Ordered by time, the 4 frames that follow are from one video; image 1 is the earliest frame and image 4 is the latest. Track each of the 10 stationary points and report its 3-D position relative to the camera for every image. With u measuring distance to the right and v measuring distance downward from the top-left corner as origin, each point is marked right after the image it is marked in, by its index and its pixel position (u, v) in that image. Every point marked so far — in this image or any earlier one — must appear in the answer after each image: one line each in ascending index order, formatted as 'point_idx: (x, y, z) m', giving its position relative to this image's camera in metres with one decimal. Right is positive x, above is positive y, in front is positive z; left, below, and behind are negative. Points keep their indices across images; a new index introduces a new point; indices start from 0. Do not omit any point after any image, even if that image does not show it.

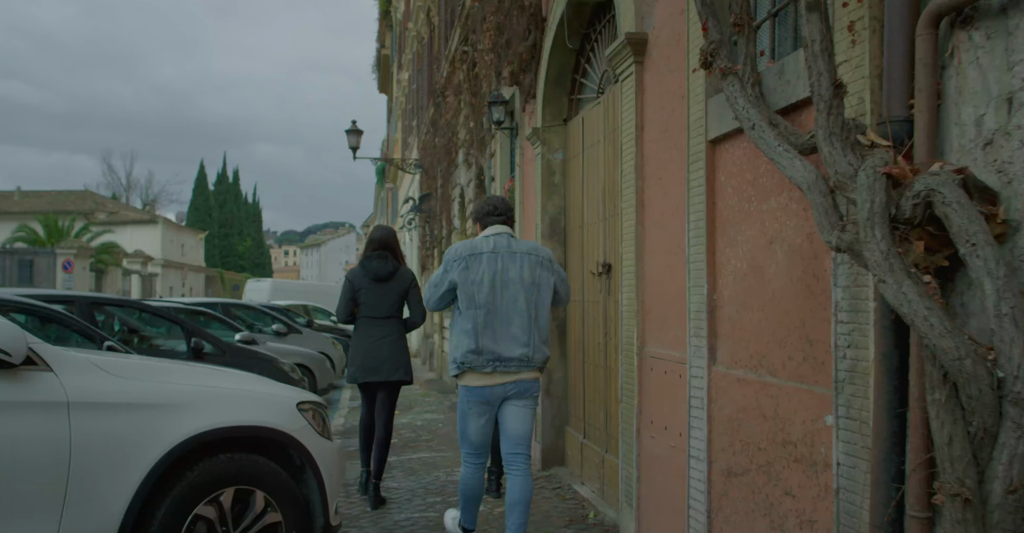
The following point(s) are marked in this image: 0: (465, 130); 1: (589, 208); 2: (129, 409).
0: (-0.6, +1.9, +11.0) m
1: (+0.6, +0.5, +6.1) m
2: (-1.6, -0.6, +3.3) m
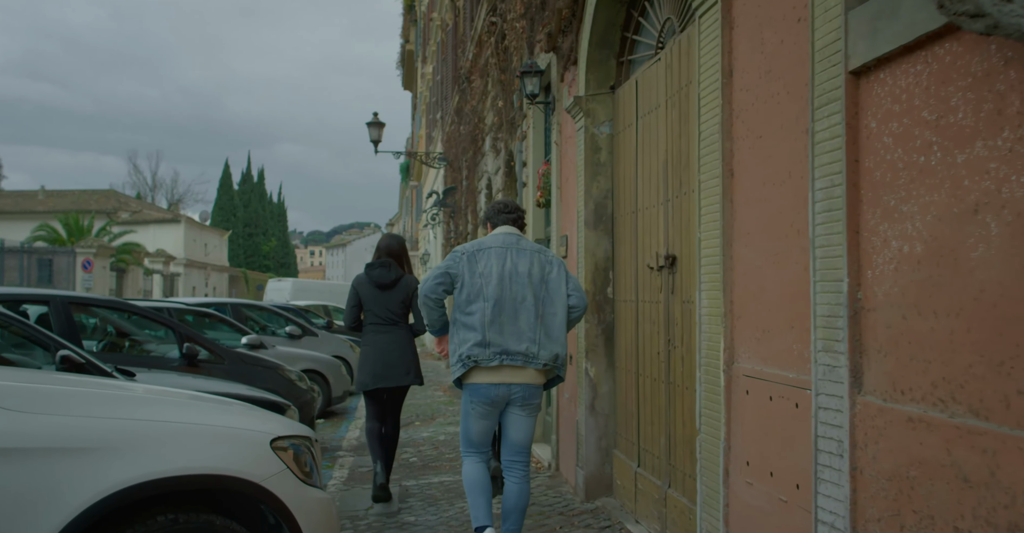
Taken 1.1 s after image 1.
0: (-0.2, +2.0, +10.0) m
1: (+0.9, +0.5, +5.0) m
2: (-1.5, -0.6, +2.4) m
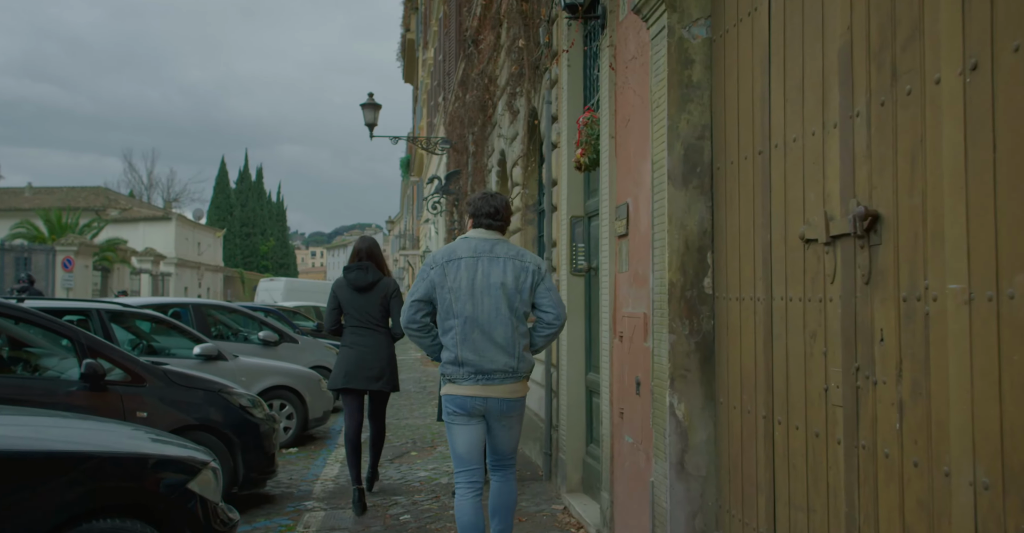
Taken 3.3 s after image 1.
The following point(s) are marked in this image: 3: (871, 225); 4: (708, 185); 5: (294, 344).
0: (0.0, +2.1, +7.9) m
1: (+1.1, +0.6, +2.9) m
2: (-1.3, -0.5, +0.3) m
3: (+1.1, +0.1, +2.5) m
4: (+0.9, +0.4, +3.7) m
5: (-3.2, -1.1, +11.6) m
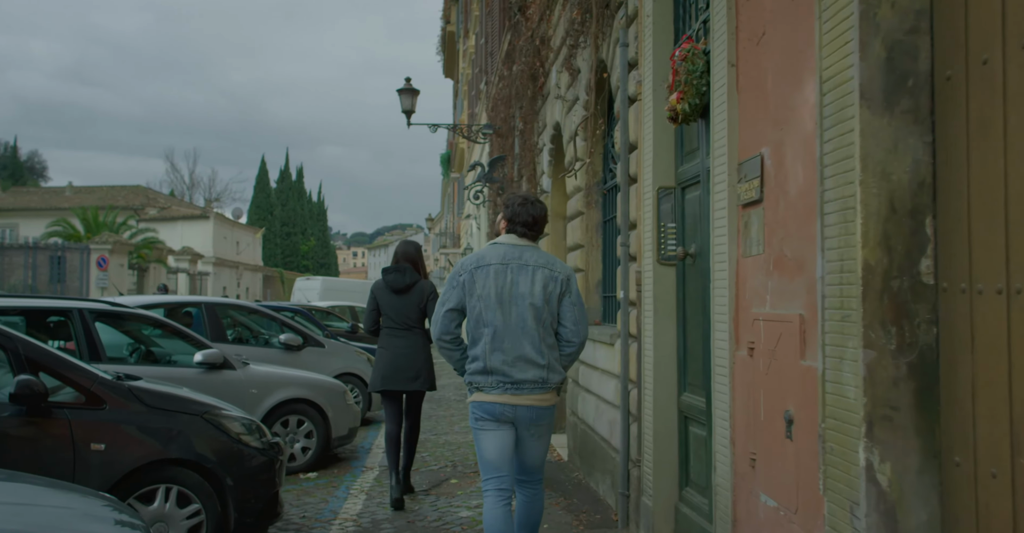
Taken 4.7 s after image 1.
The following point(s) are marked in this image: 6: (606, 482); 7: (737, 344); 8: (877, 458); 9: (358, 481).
0: (+0.5, +2.2, +6.5) m
1: (+1.3, +0.7, +1.5) m
2: (-1.2, -0.4, -1.0) m
3: (+1.4, +0.2, +1.0) m
4: (+1.2, +0.5, +2.3) m
5: (-2.5, -1.1, +10.3) m
6: (+0.7, -1.5, +5.6) m
7: (+1.0, -0.3, +3.3) m
8: (+1.1, -0.6, +2.3) m
9: (-1.4, -1.9, +7.0) m
